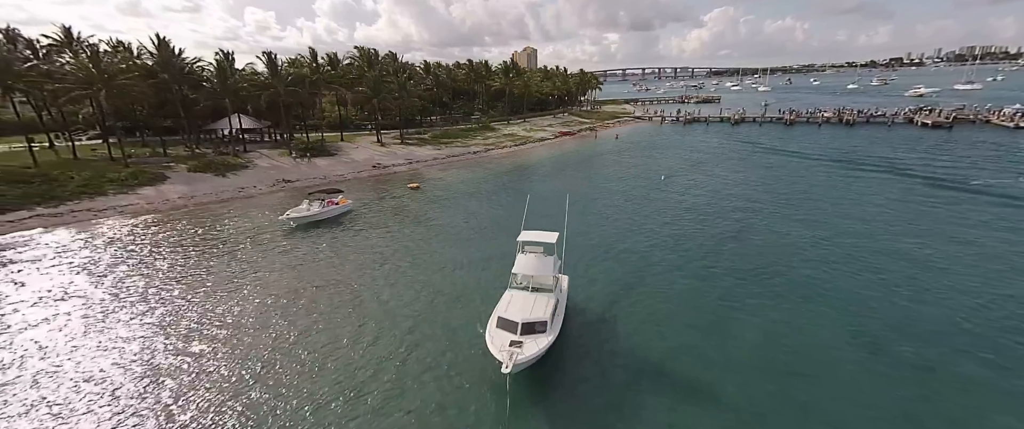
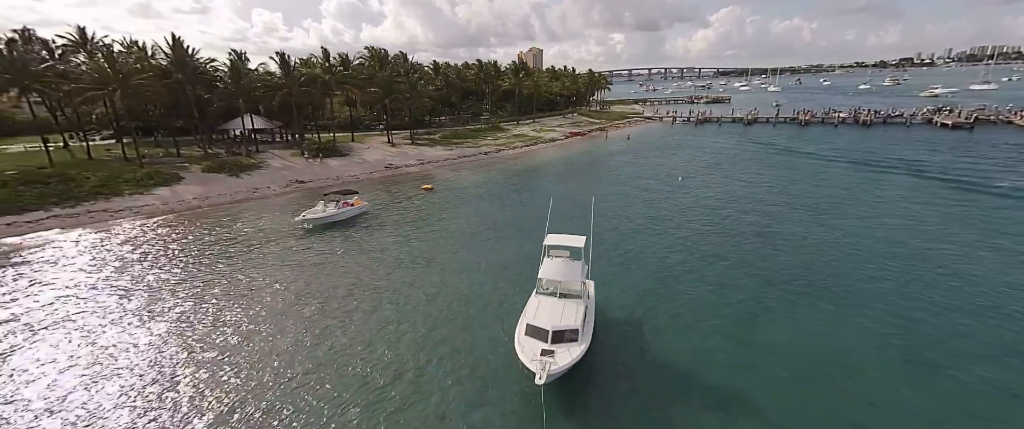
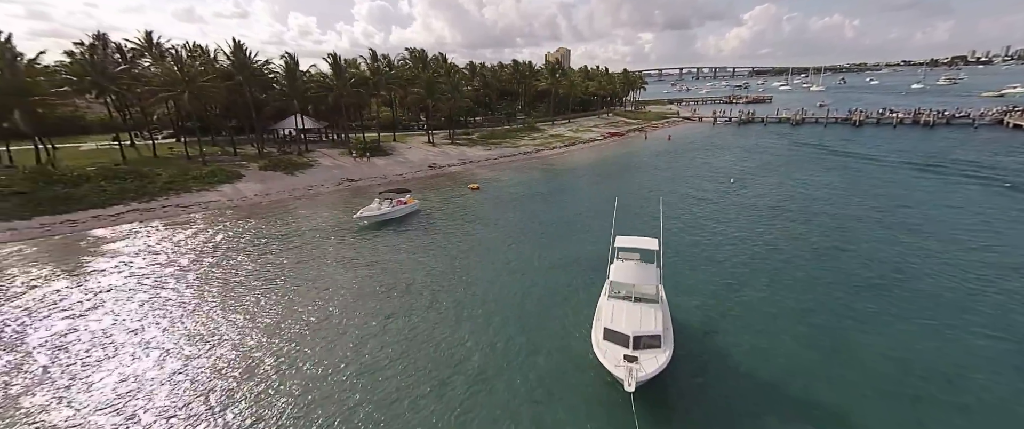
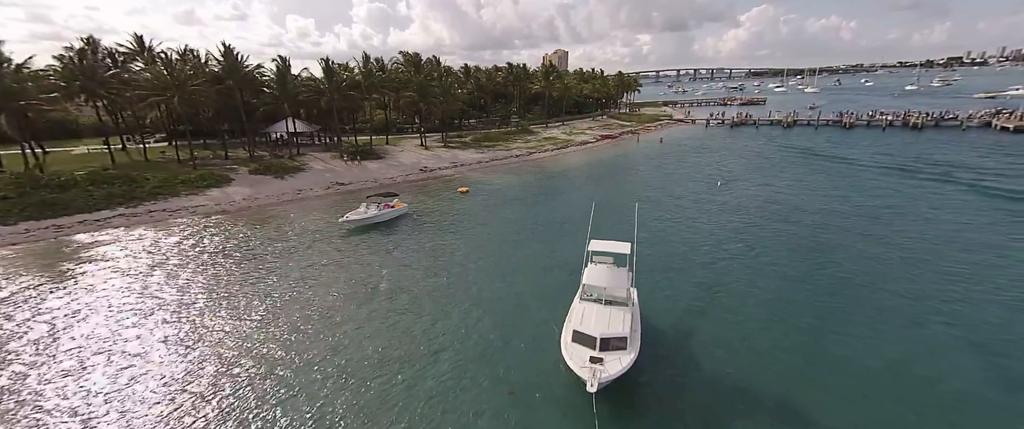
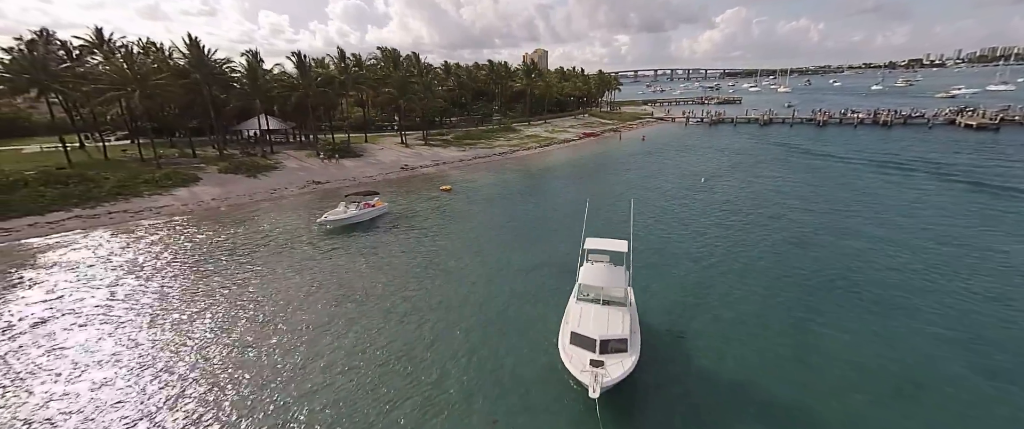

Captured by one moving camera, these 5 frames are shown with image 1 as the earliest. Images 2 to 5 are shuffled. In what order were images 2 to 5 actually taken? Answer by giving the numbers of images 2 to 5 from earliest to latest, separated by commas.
2, 5, 3, 4
